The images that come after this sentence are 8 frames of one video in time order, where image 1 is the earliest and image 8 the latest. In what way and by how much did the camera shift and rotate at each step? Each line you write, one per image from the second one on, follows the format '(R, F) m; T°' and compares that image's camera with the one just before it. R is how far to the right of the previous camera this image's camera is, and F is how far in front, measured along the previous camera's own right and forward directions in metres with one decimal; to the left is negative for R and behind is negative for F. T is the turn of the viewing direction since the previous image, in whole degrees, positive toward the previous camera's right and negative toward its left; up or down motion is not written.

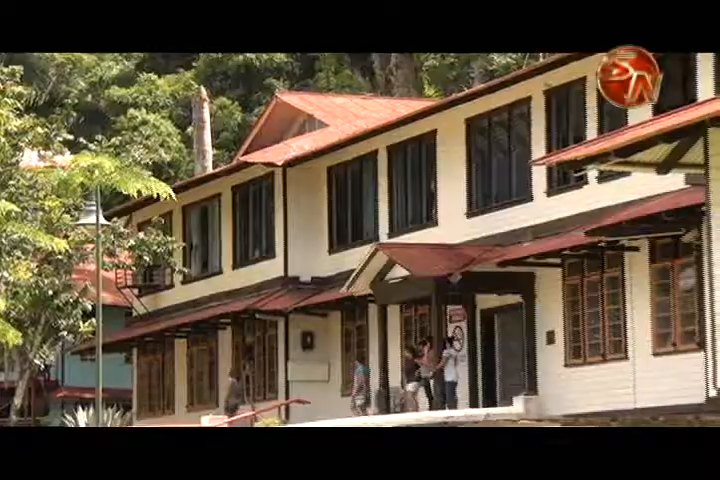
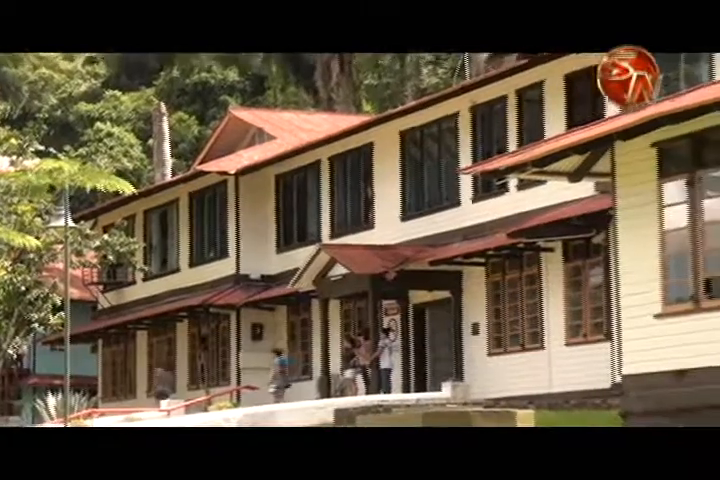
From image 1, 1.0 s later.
(+0.6, -1.1) m; -1°
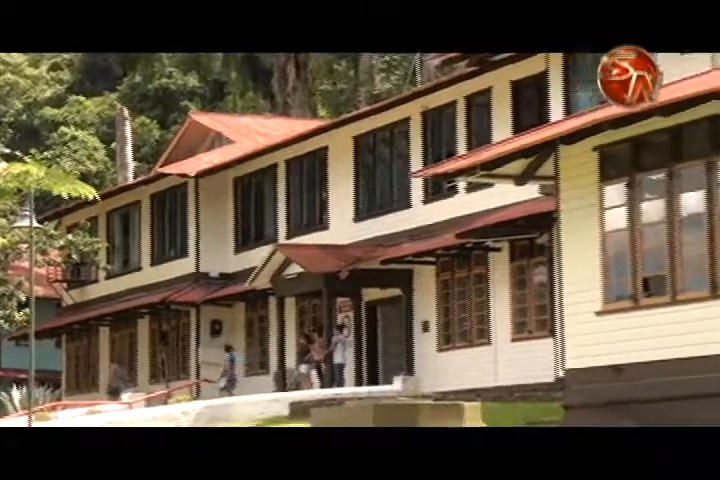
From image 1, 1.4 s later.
(0.0, -0.5) m; +2°
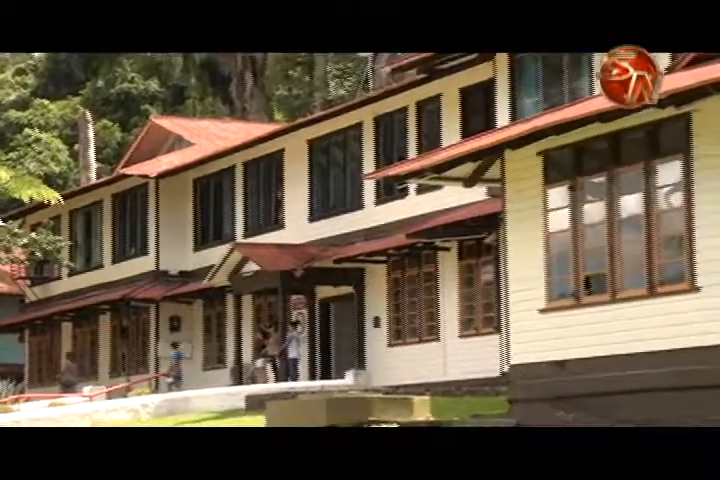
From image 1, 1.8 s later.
(0.0, -0.5) m; +2°
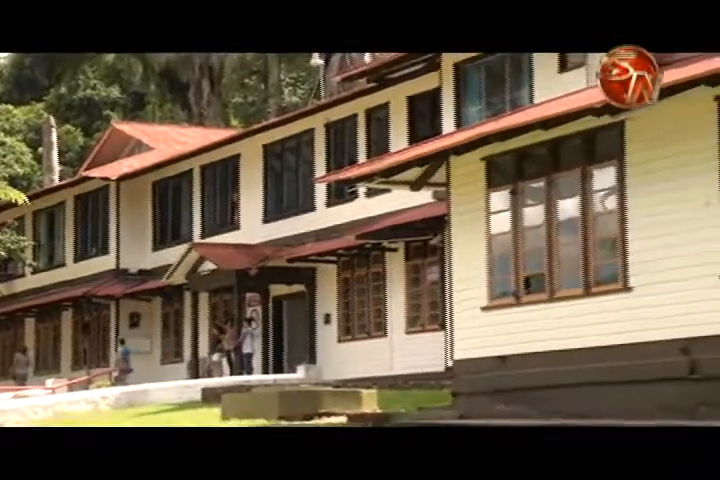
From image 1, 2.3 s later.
(+0.1, -0.6) m; +2°
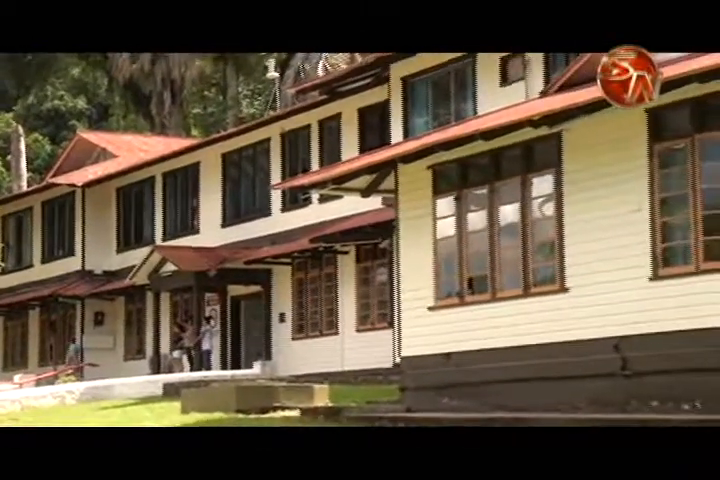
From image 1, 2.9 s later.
(+0.1, -0.8) m; +2°
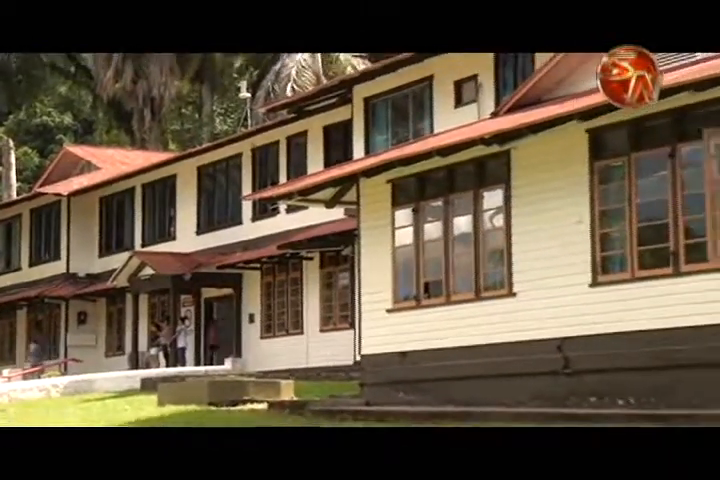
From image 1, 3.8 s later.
(+0.1, -1.2) m; +1°
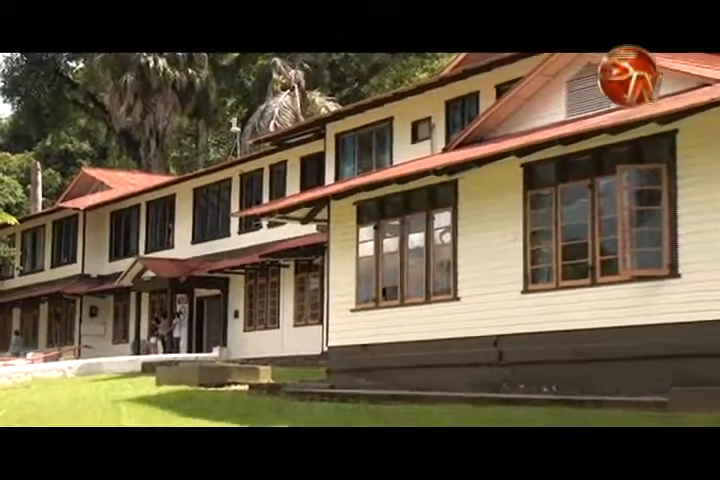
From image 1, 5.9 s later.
(+0.1, -2.8) m; +1°
